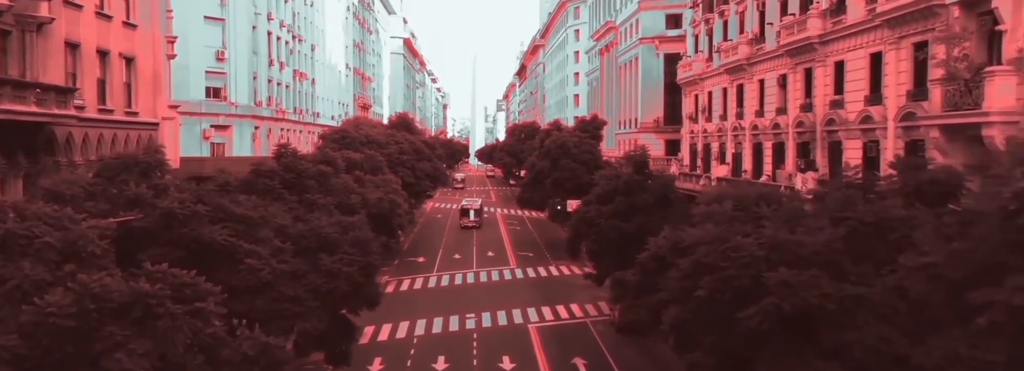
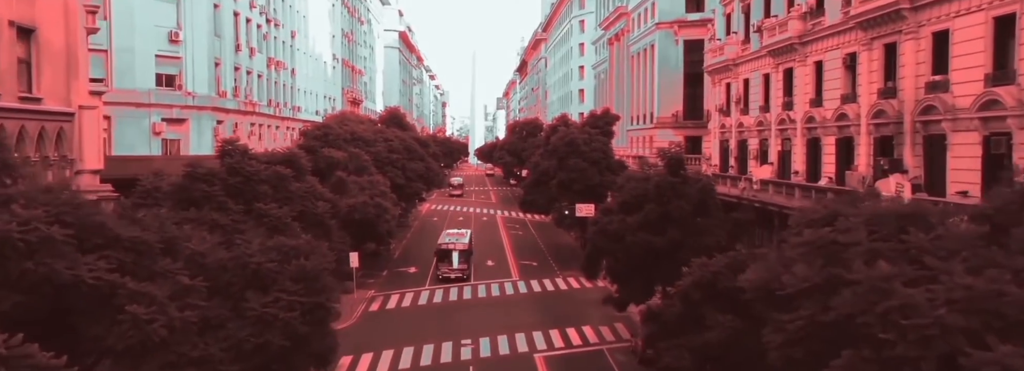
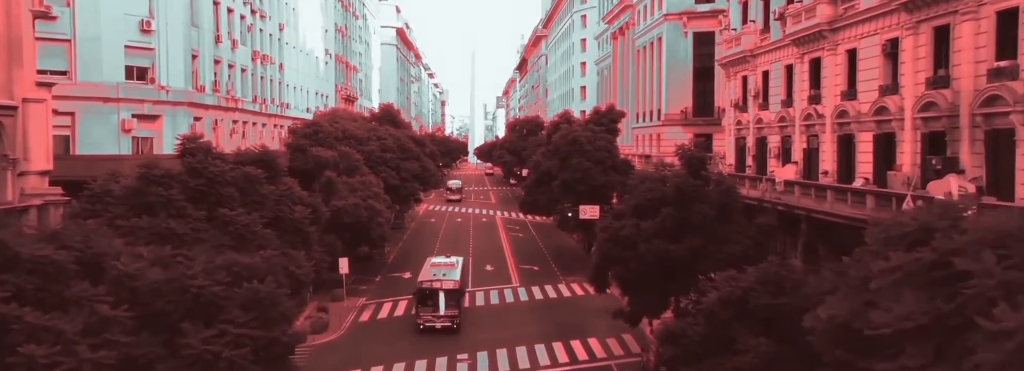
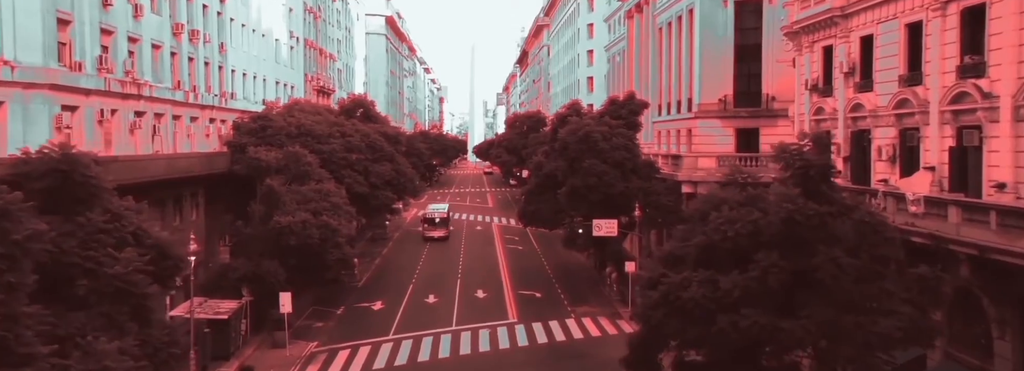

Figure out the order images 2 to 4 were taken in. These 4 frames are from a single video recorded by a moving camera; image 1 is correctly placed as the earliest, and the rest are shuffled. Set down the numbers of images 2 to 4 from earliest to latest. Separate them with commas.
2, 3, 4
